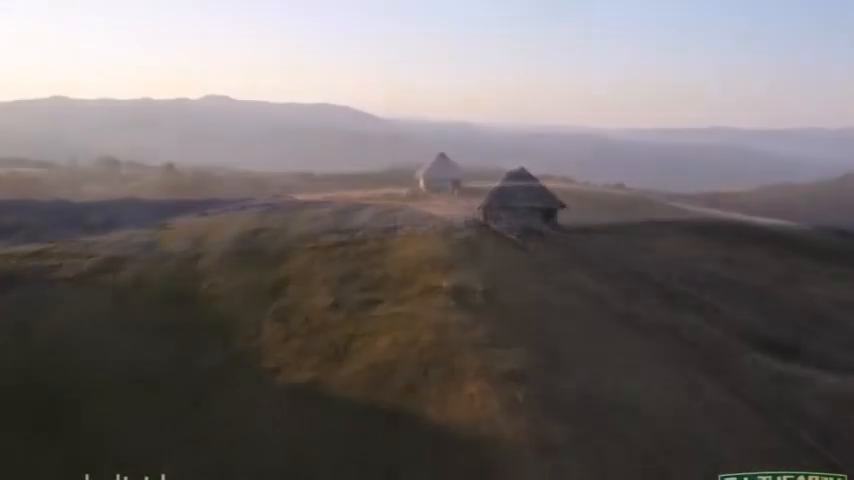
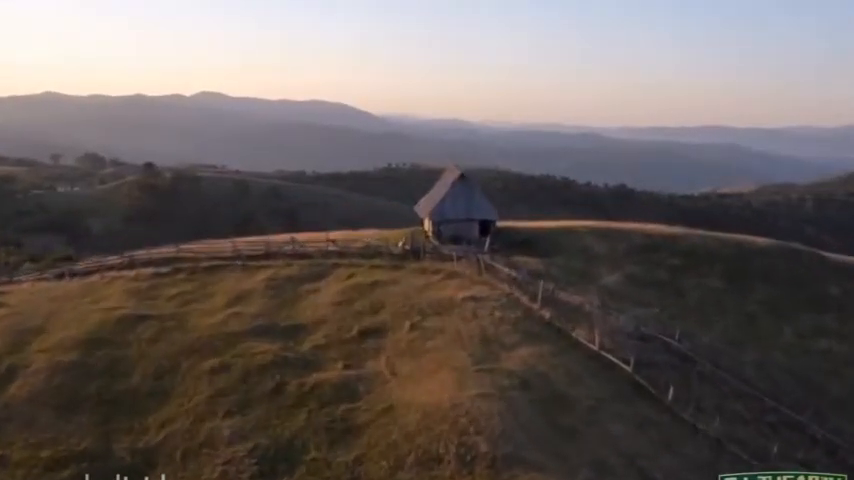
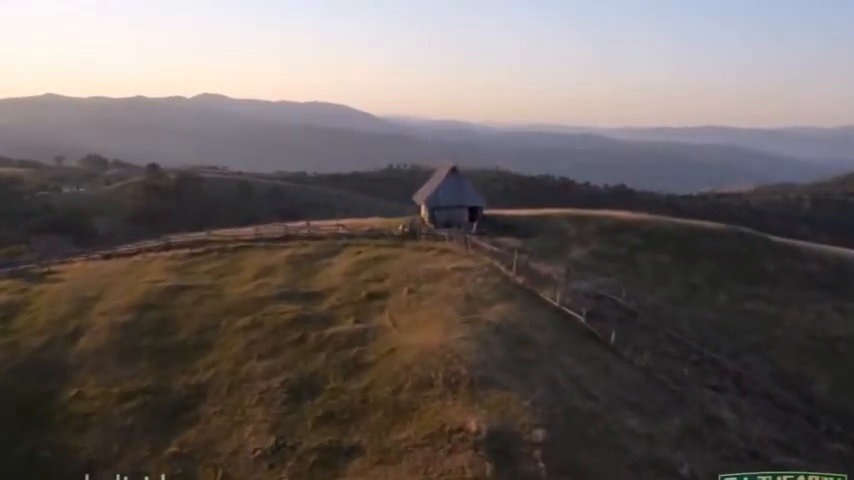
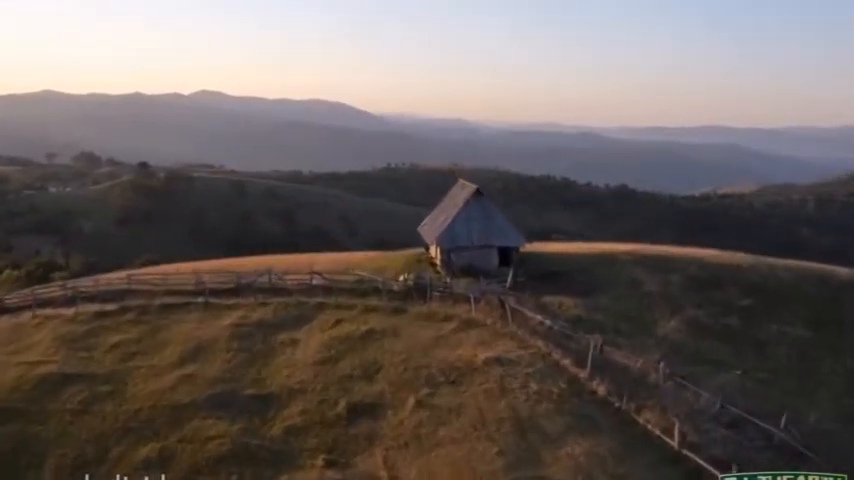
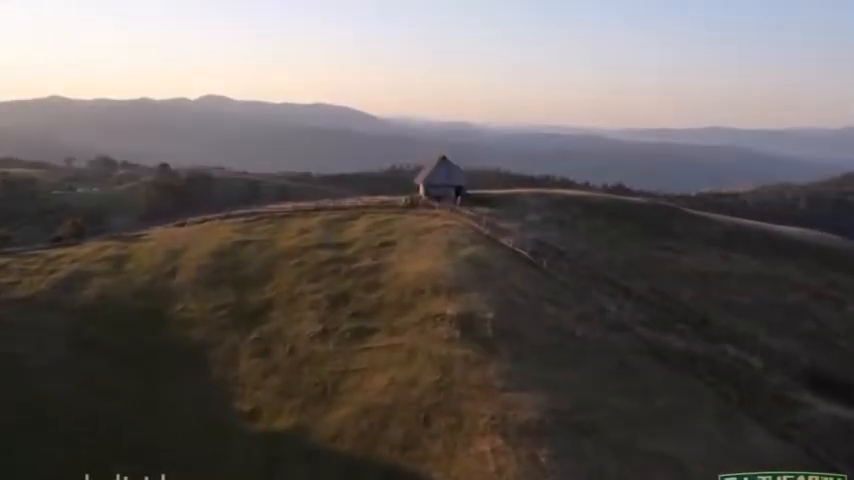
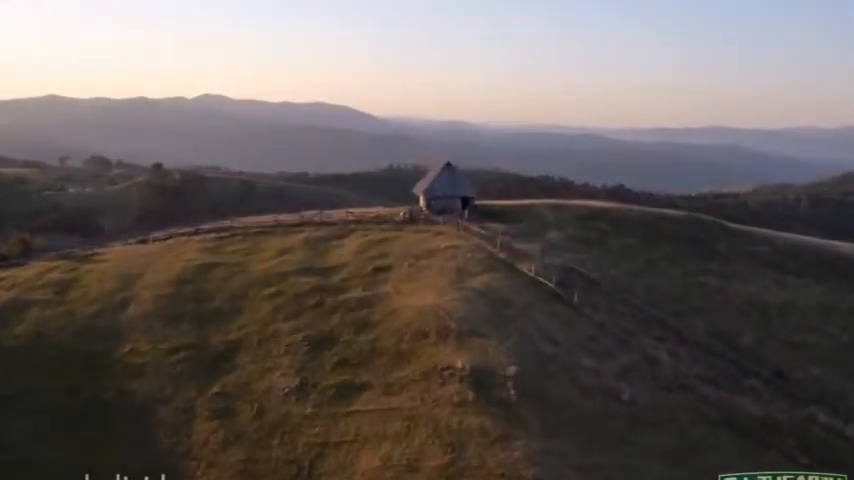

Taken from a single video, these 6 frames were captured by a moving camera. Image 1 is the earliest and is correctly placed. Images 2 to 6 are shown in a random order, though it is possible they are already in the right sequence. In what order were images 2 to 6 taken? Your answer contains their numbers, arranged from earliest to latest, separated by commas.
5, 6, 3, 2, 4
